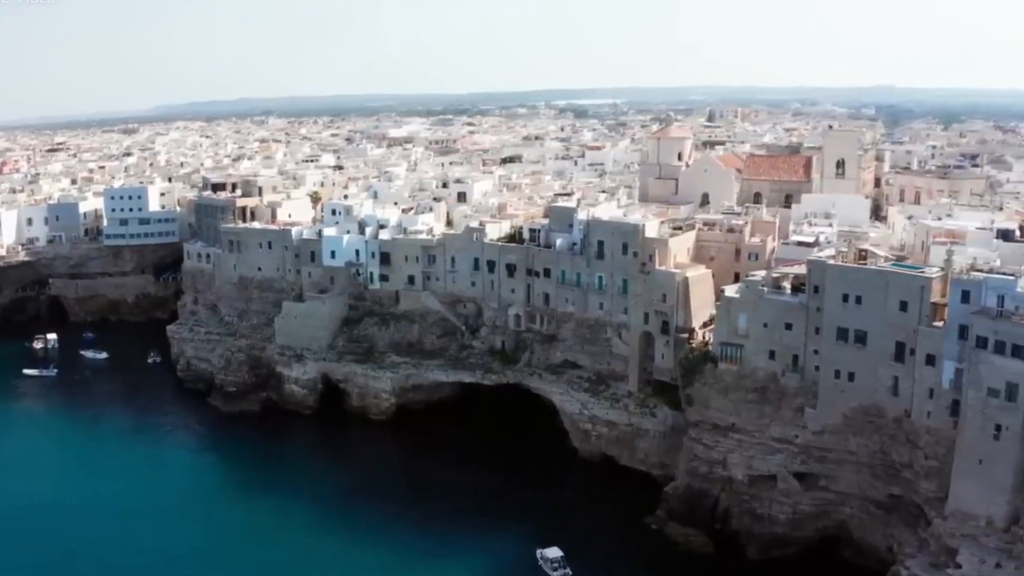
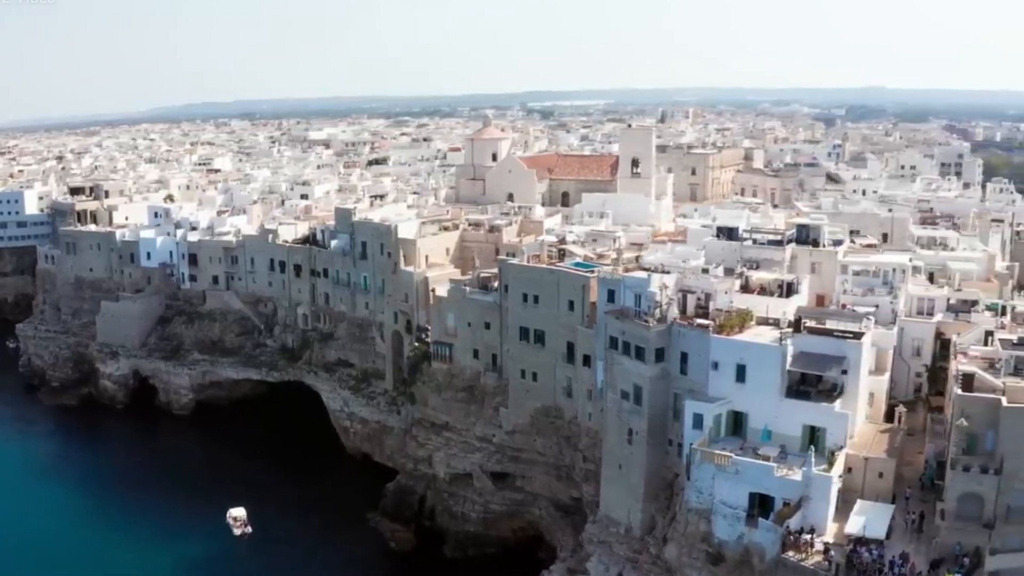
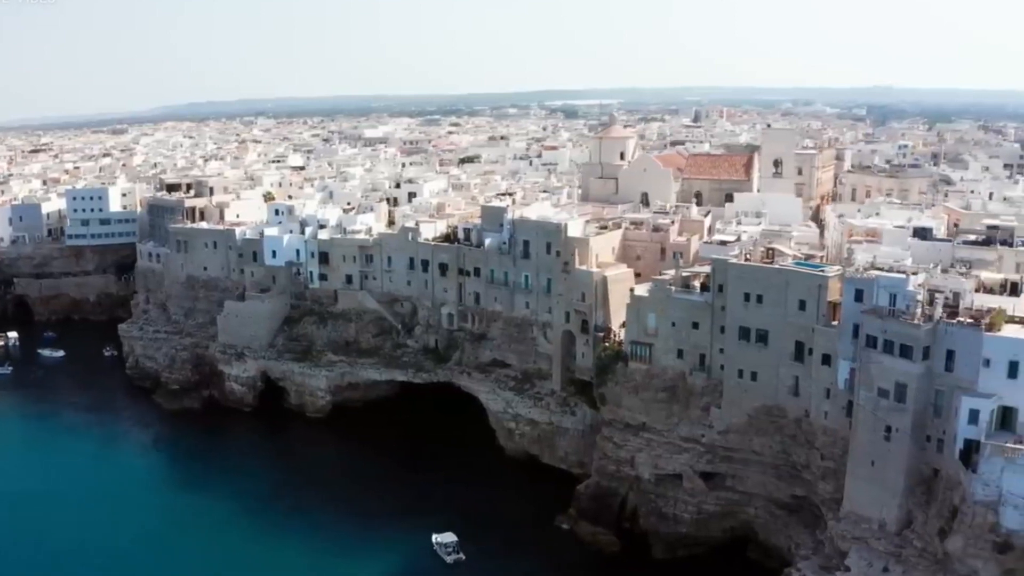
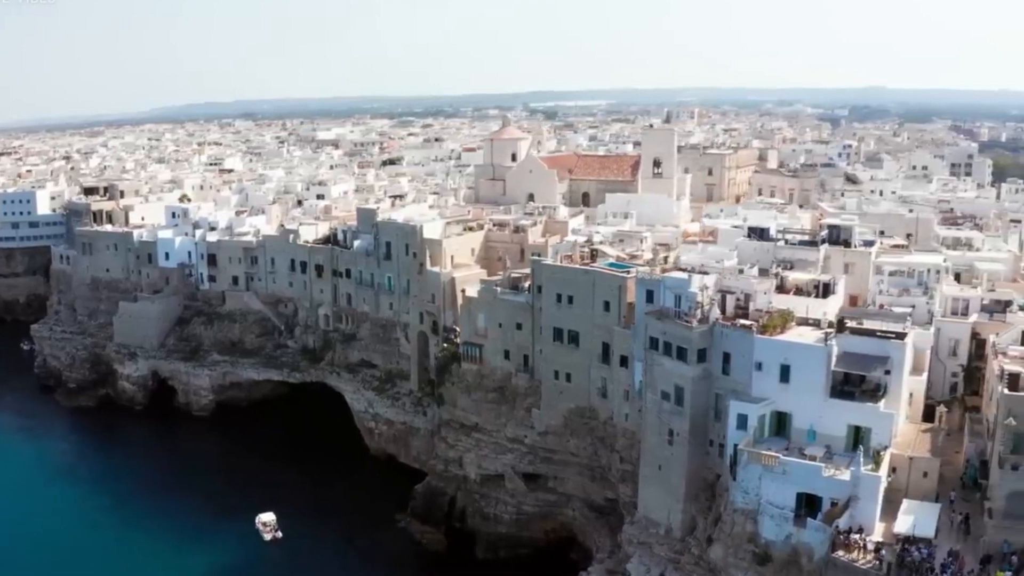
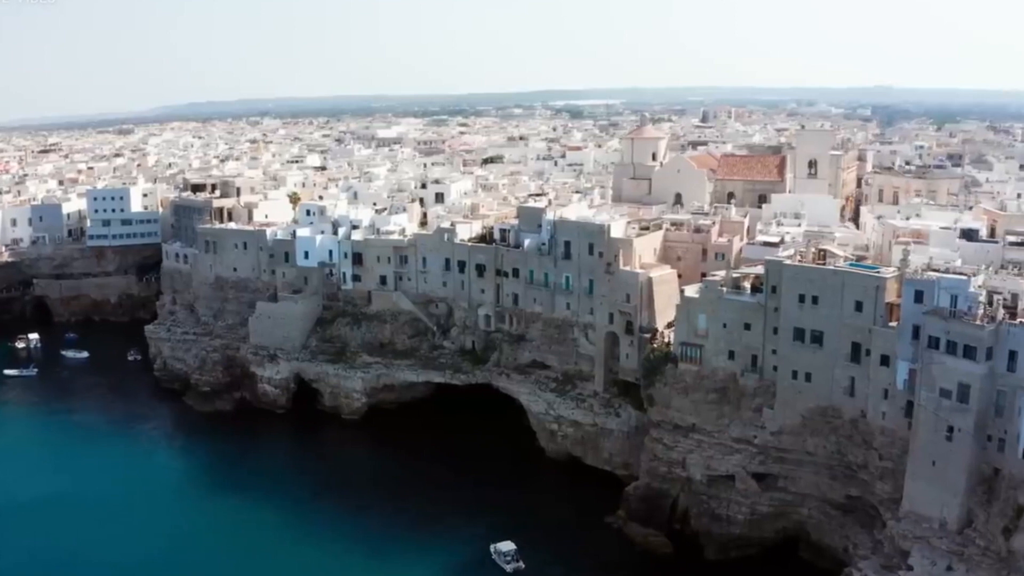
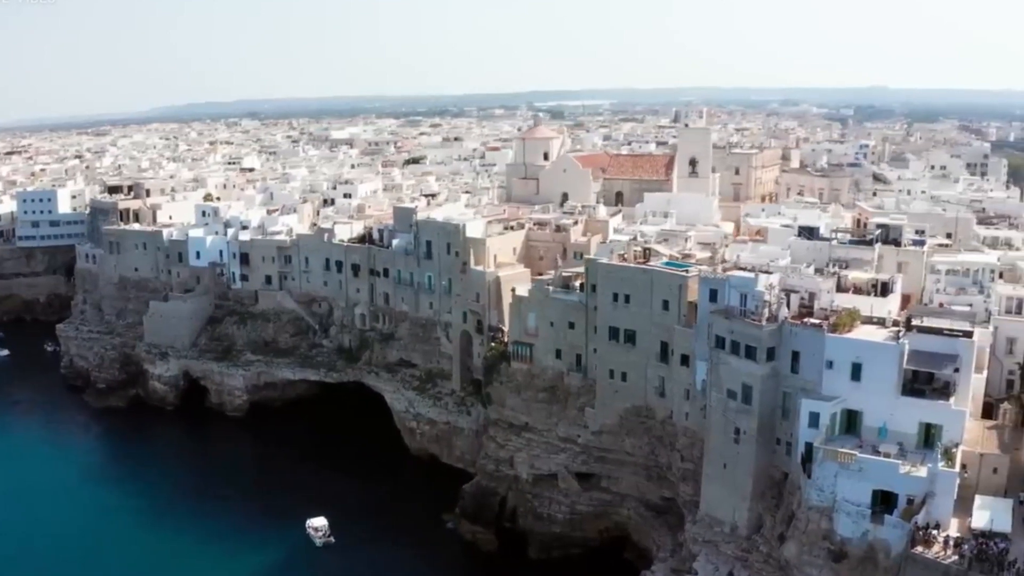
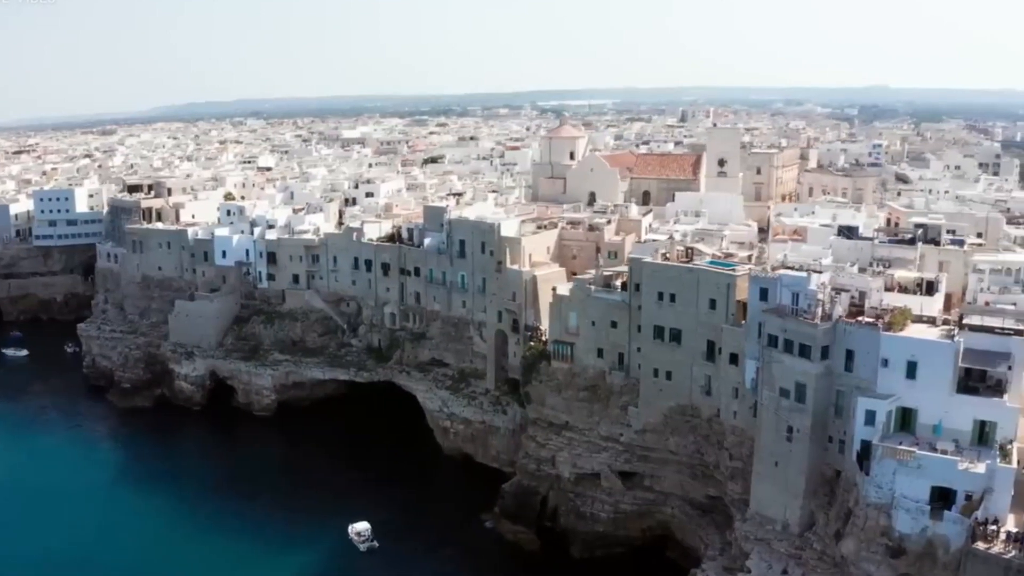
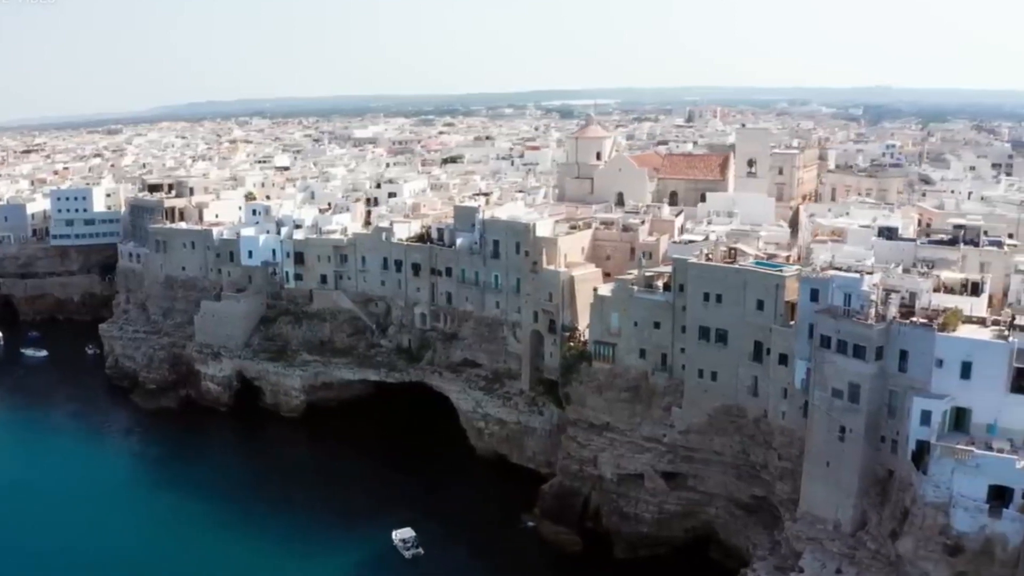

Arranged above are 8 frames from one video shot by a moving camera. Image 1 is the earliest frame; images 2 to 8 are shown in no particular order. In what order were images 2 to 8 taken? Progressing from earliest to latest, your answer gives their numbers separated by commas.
5, 3, 8, 7, 6, 4, 2
